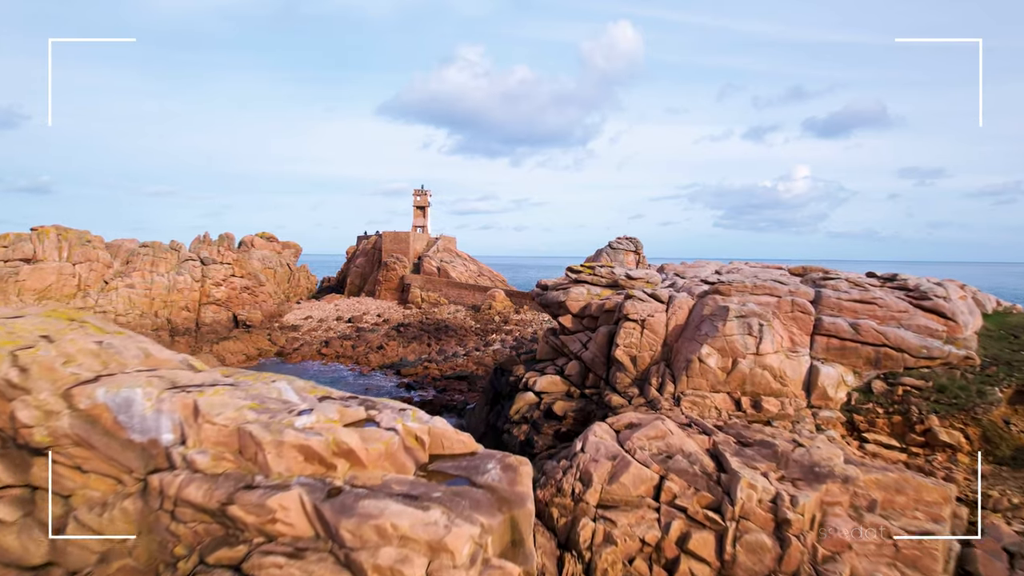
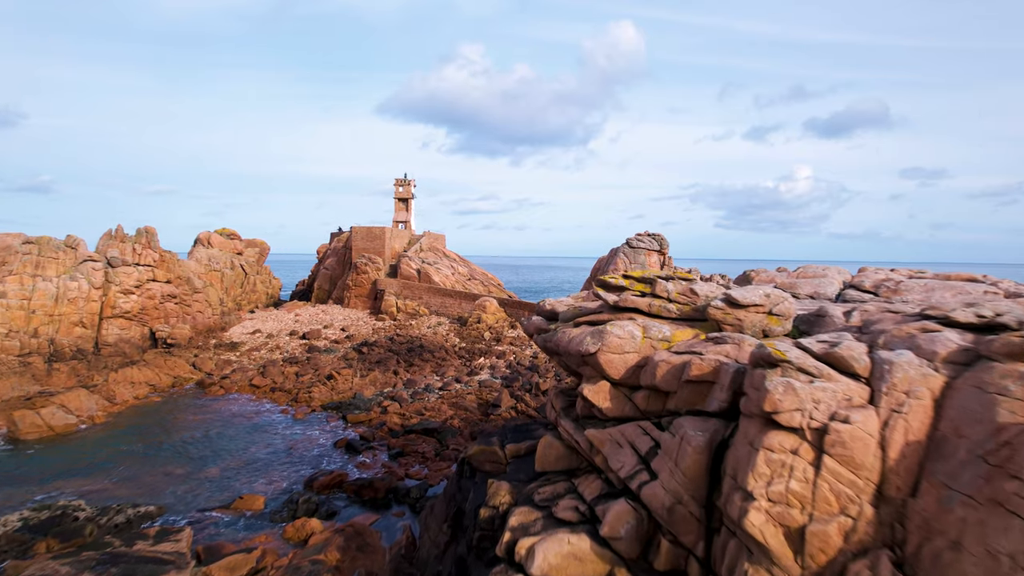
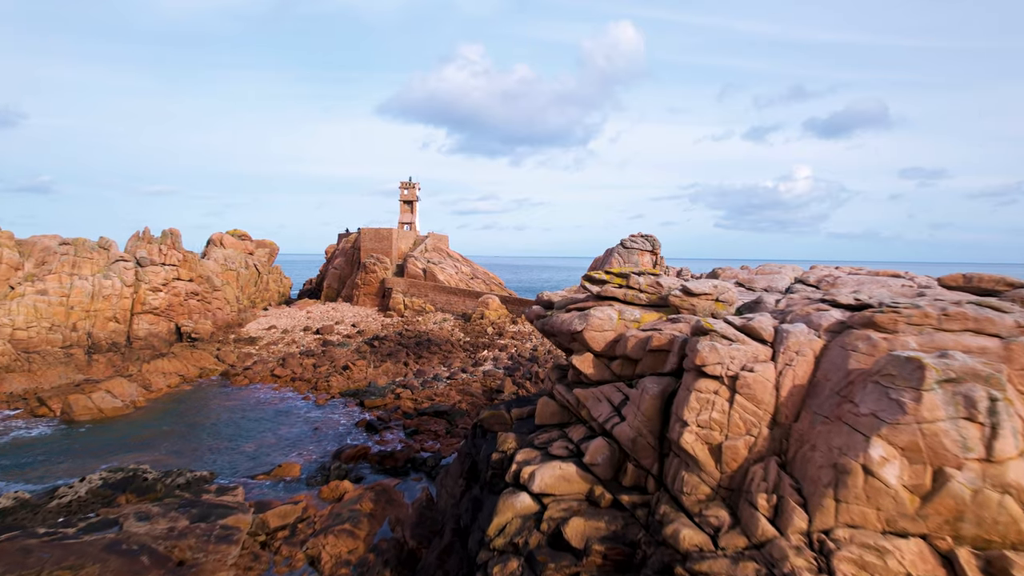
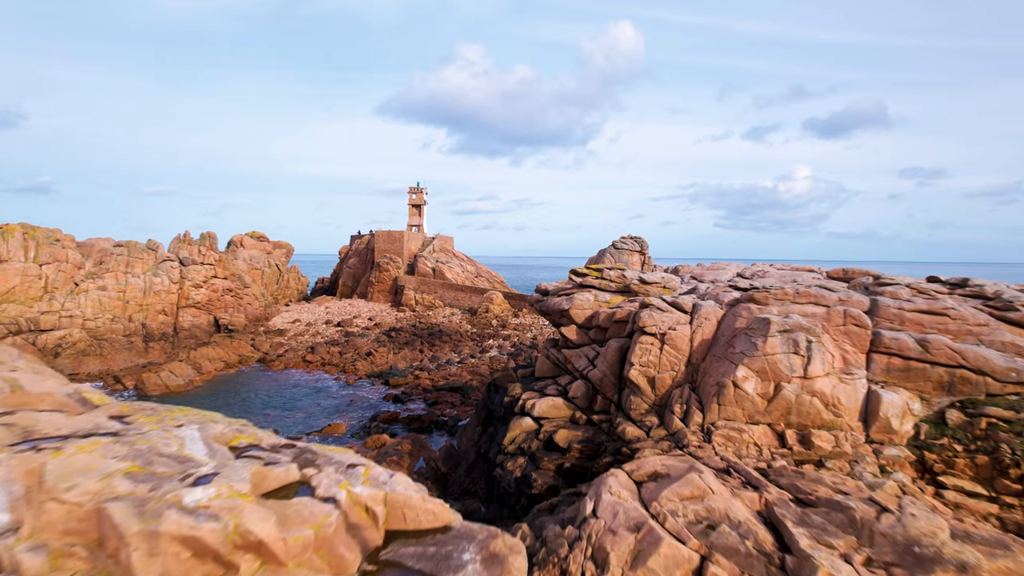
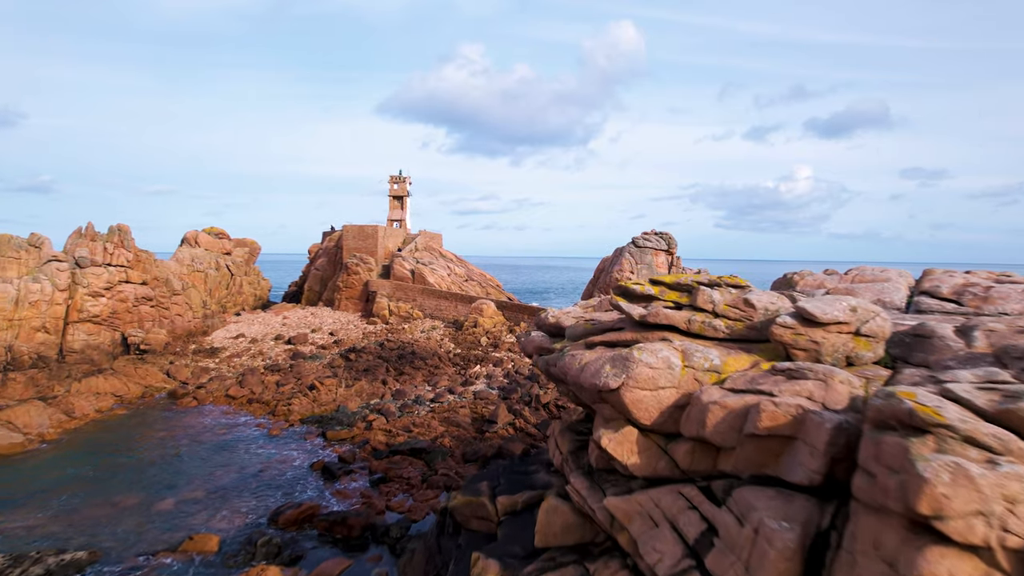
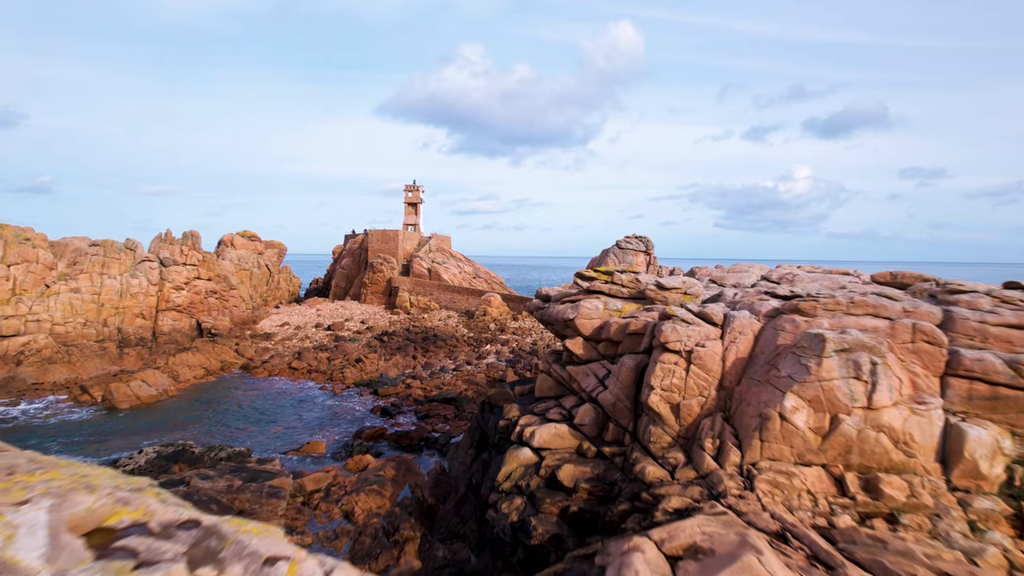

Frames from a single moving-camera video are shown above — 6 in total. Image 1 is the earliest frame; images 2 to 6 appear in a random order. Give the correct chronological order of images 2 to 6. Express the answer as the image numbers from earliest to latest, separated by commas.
4, 6, 3, 2, 5
